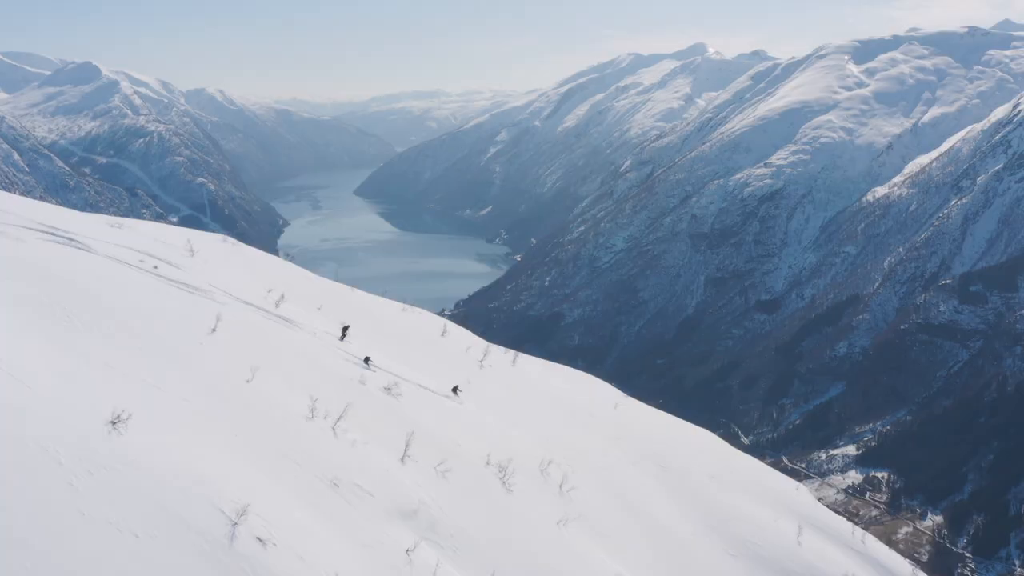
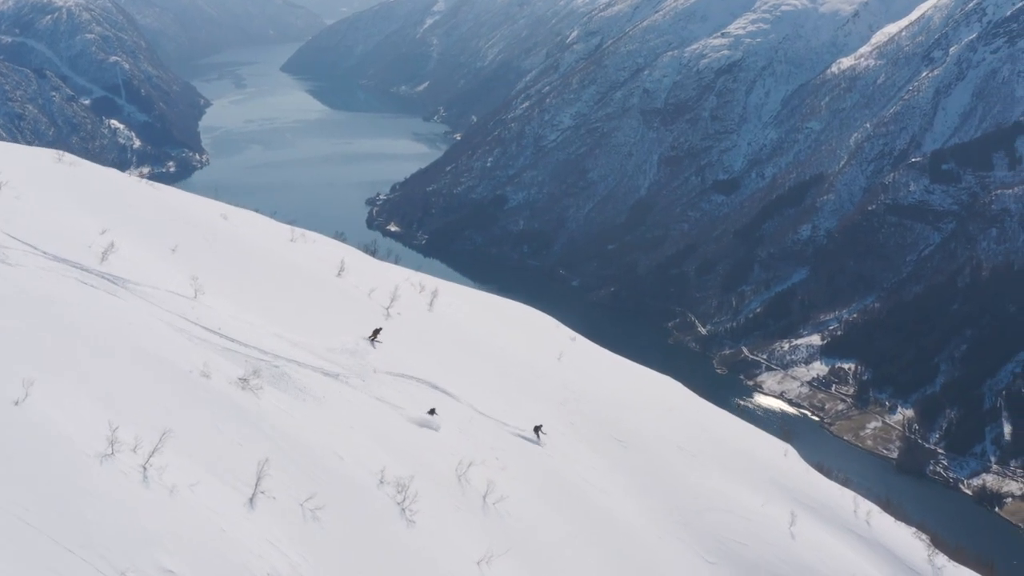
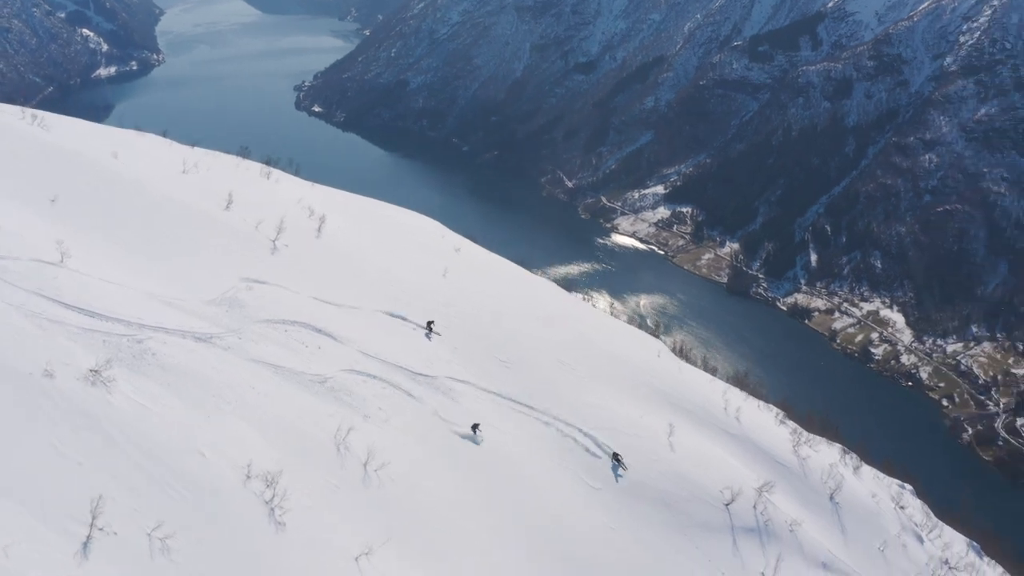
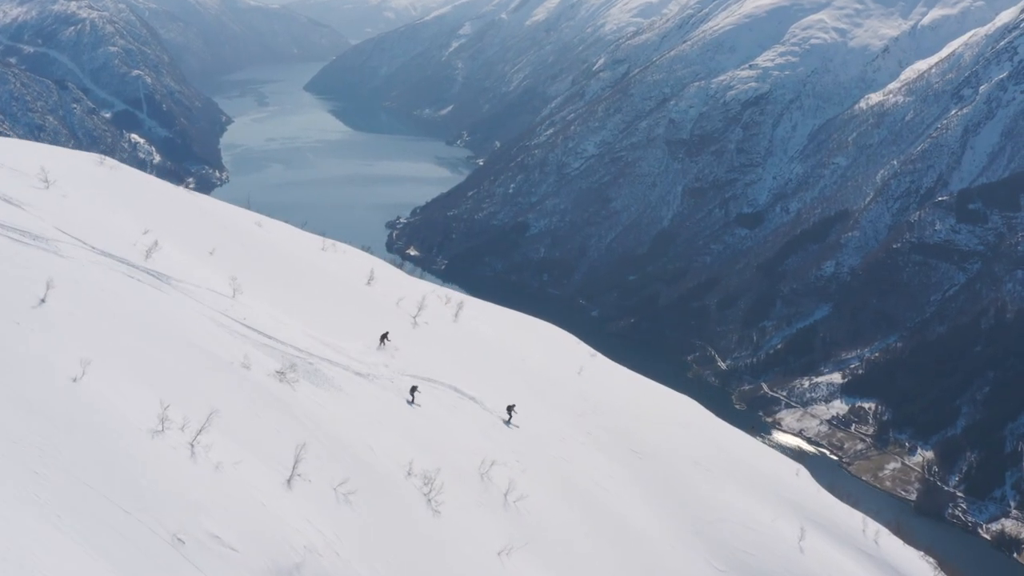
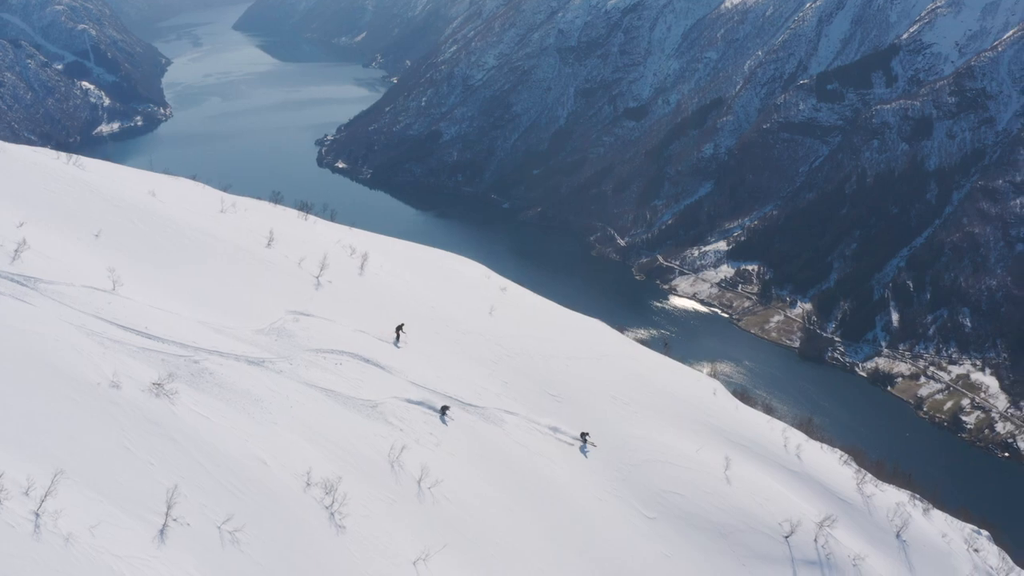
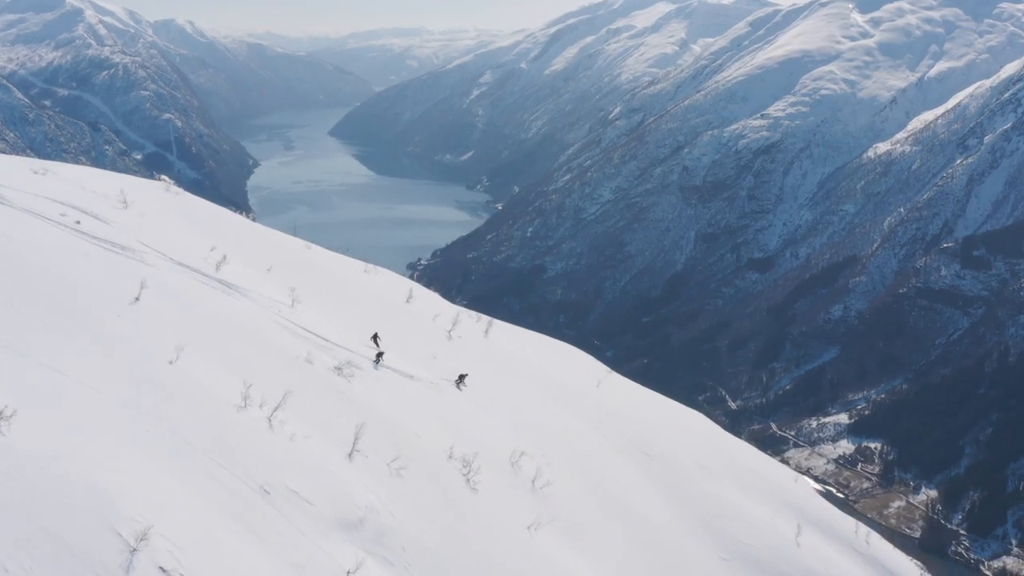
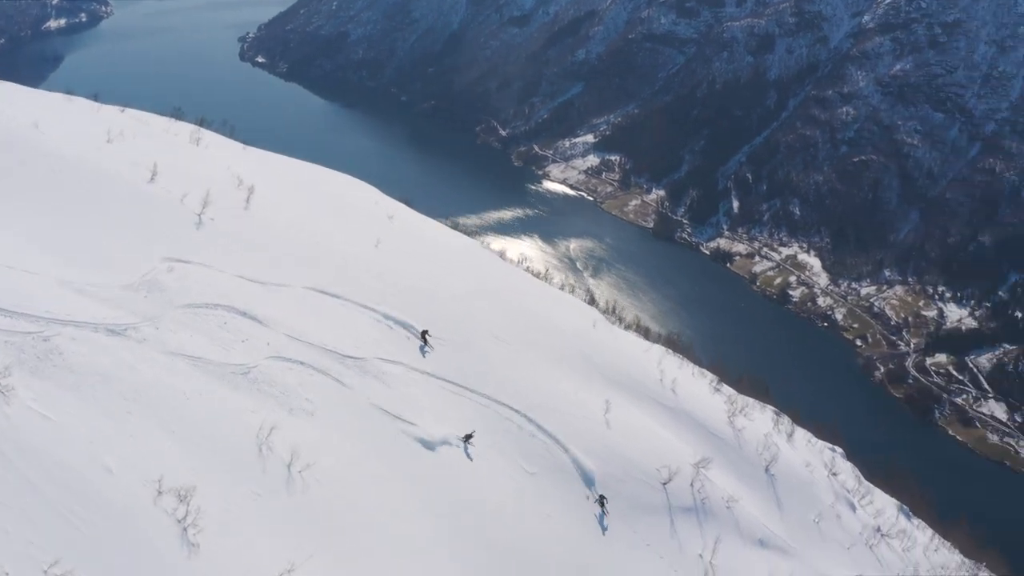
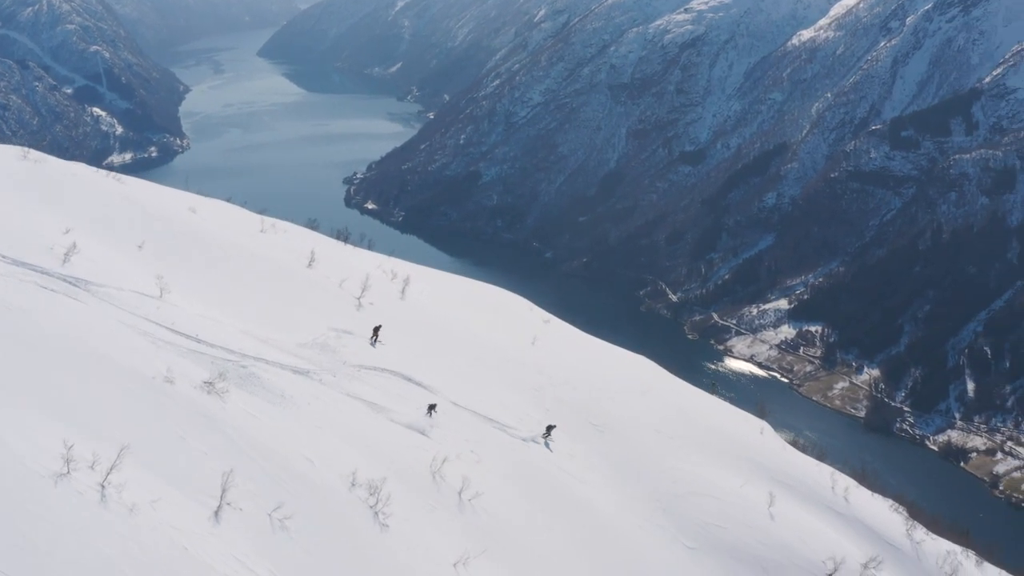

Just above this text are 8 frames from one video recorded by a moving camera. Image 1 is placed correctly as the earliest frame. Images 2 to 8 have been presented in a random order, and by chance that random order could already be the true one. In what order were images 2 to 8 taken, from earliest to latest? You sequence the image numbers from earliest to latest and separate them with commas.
6, 4, 2, 8, 5, 3, 7
